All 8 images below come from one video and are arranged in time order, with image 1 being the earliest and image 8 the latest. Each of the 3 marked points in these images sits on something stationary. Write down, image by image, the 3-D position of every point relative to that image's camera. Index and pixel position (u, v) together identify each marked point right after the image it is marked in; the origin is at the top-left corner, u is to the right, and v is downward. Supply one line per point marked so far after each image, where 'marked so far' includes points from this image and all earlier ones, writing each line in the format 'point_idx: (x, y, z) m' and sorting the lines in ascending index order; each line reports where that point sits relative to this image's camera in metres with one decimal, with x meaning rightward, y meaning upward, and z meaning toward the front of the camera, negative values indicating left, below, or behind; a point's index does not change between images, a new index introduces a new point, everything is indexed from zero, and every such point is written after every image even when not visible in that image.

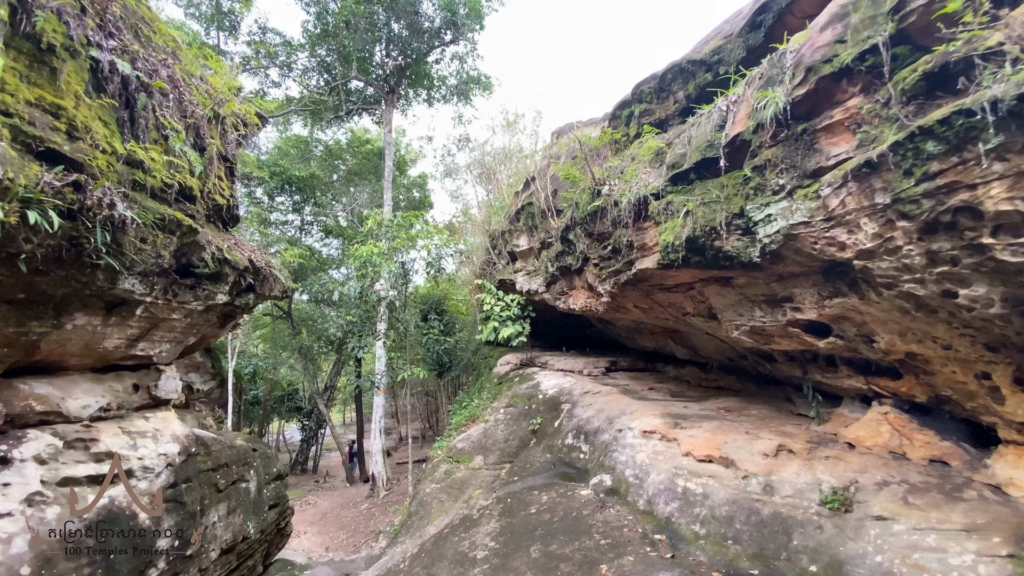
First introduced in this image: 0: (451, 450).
0: (-1.1, -2.9, +8.4) m
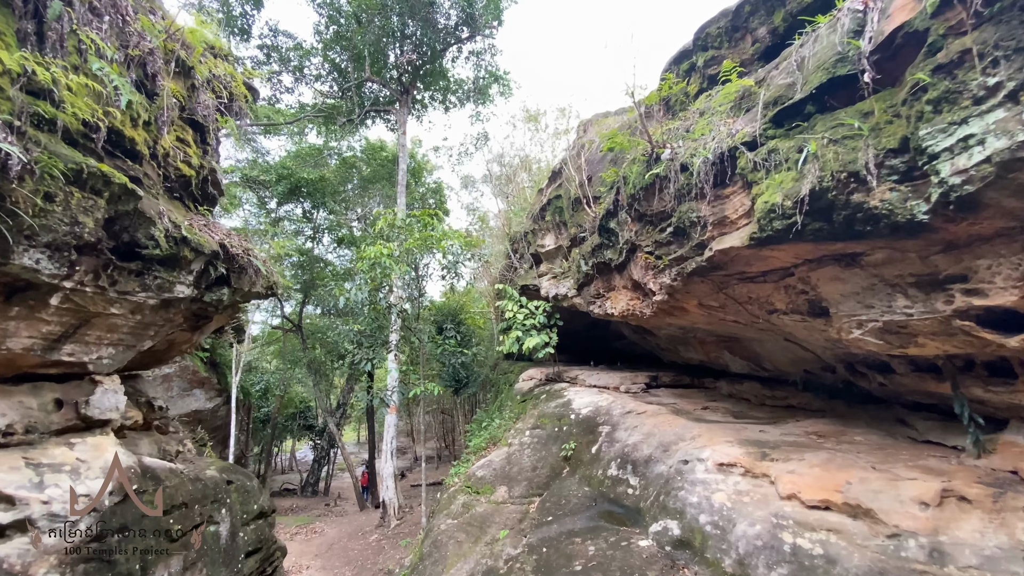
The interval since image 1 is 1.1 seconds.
0: (-0.7, -2.9, +7.2) m
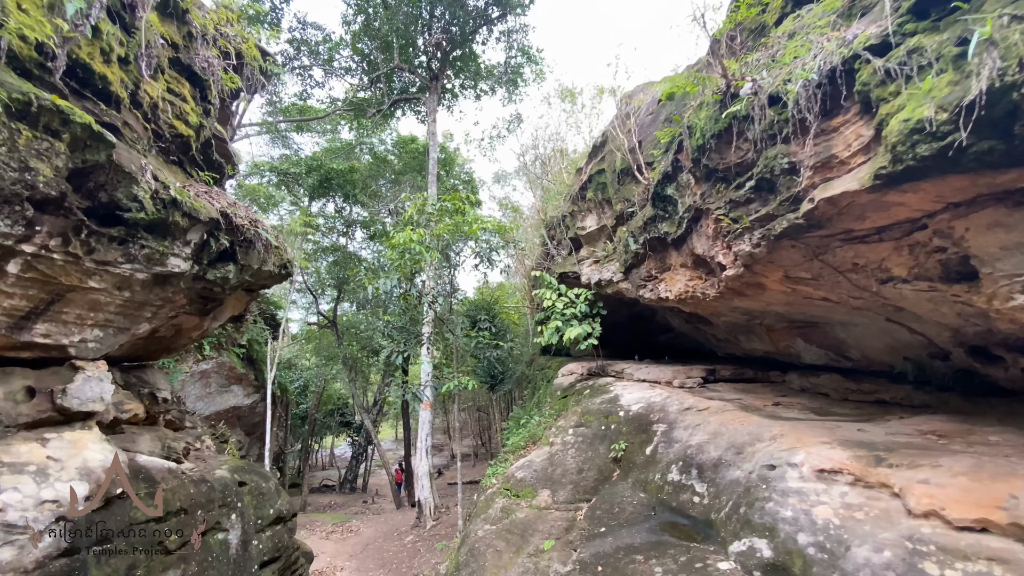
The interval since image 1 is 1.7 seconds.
0: (-0.1, -2.7, +6.6) m
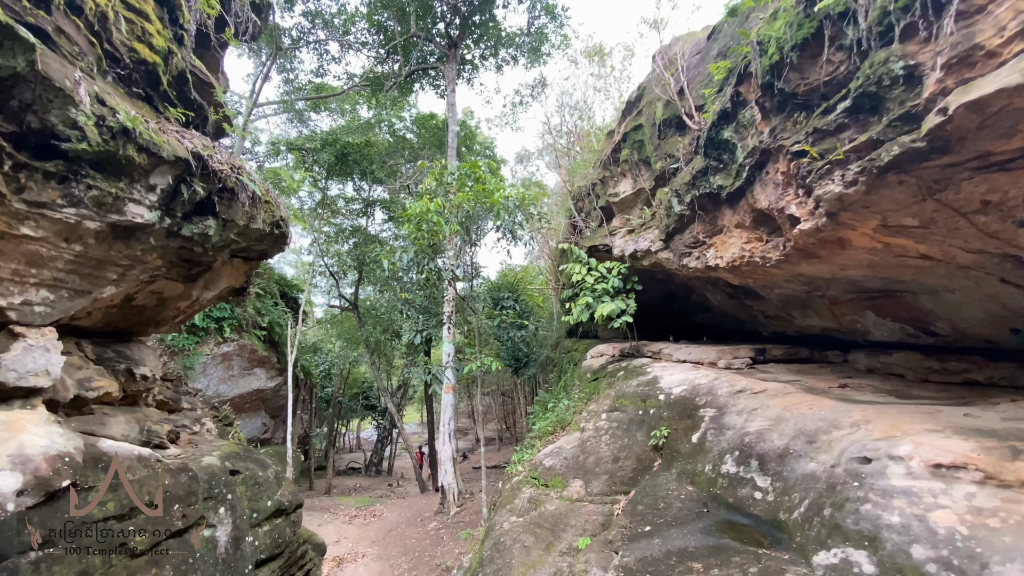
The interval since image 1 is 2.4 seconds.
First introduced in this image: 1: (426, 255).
0: (+0.3, -2.3, +6.0) m
1: (-1.7, +0.6, +9.0) m
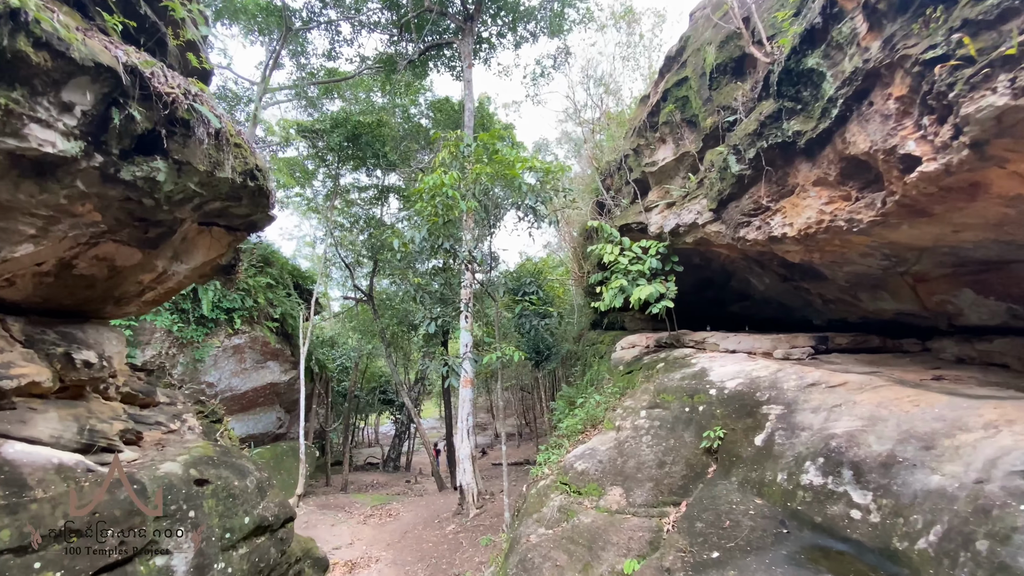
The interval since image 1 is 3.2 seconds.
0: (+0.6, -2.1, +5.3) m
1: (-1.3, +0.9, +8.3) m
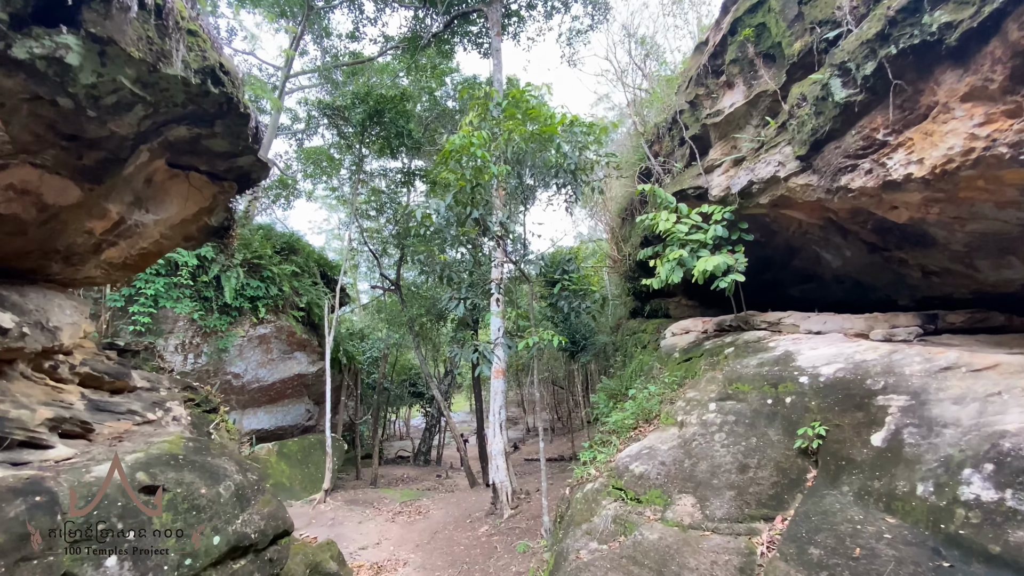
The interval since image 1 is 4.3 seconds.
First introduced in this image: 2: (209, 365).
0: (+1.0, -1.8, +4.4) m
1: (-0.7, +1.2, +7.5) m
2: (-6.8, -1.7, +10.5) m
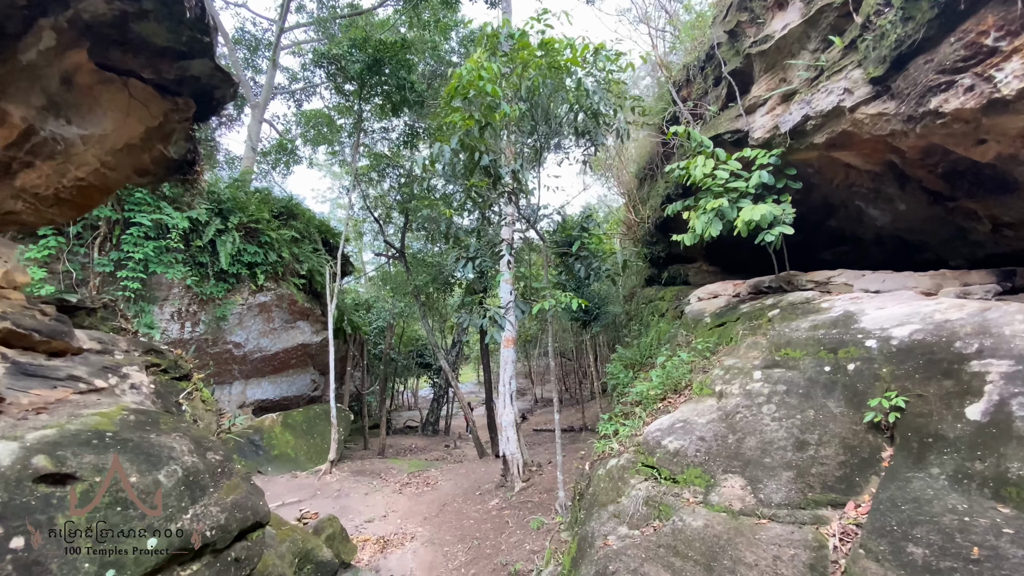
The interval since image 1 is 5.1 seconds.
0: (+1.2, -1.4, +3.9) m
1: (-0.5, +1.8, +6.9) m
2: (-6.6, -1.0, +10.1) m
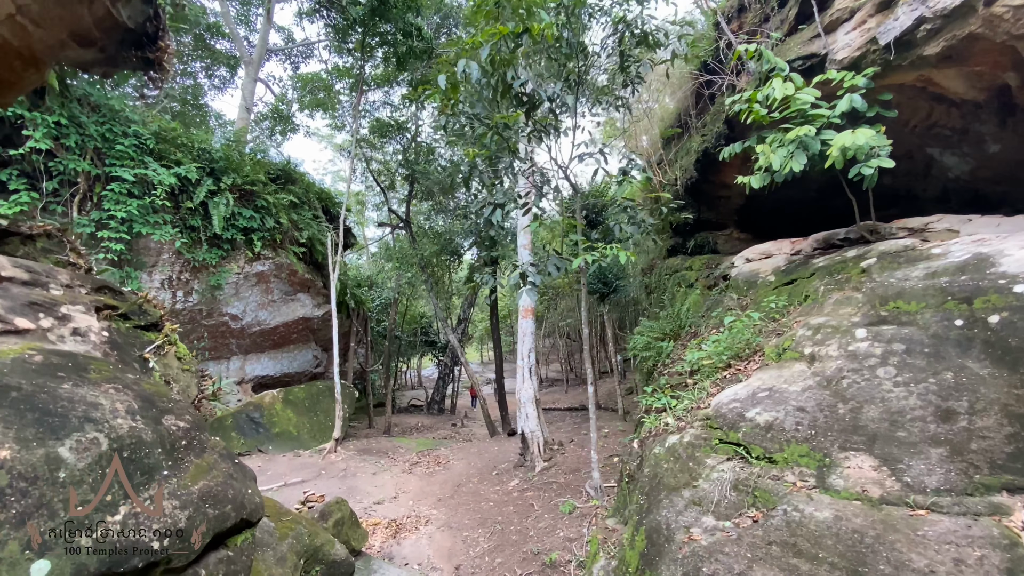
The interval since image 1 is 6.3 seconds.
0: (+1.5, -0.9, +3.2) m
1: (-0.2, +2.3, +6.1) m
2: (-6.2, -0.3, +9.4) m
